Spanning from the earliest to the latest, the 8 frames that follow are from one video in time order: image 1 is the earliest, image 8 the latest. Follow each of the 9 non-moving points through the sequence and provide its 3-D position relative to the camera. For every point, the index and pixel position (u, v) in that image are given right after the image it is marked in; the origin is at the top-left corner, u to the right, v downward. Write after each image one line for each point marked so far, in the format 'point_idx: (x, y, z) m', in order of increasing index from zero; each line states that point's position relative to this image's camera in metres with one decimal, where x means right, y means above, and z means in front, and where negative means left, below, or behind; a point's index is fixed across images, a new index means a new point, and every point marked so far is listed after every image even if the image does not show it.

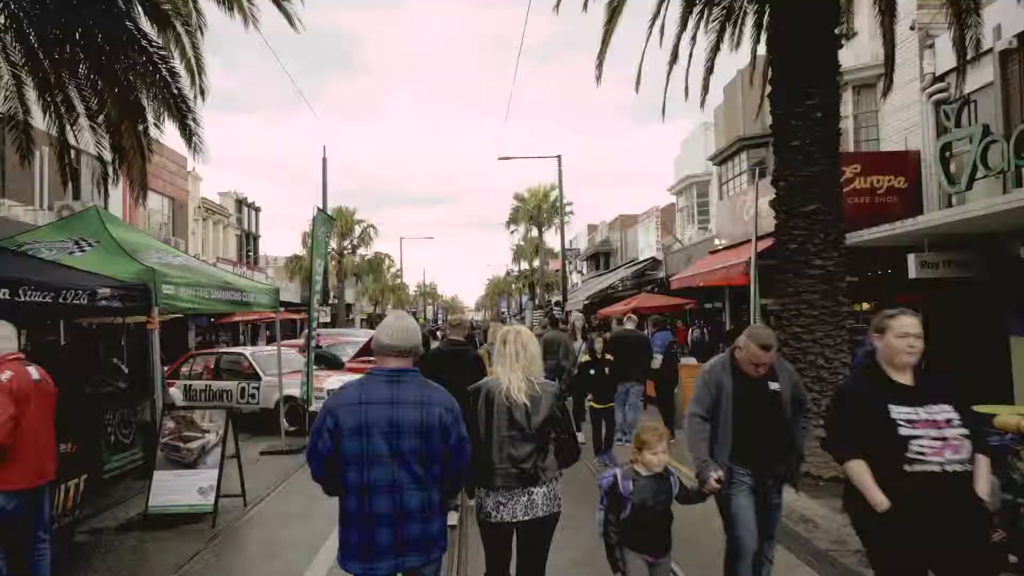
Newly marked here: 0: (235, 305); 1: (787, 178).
0: (-3.2, -0.2, +8.0) m
1: (+2.8, +1.1, +7.2) m
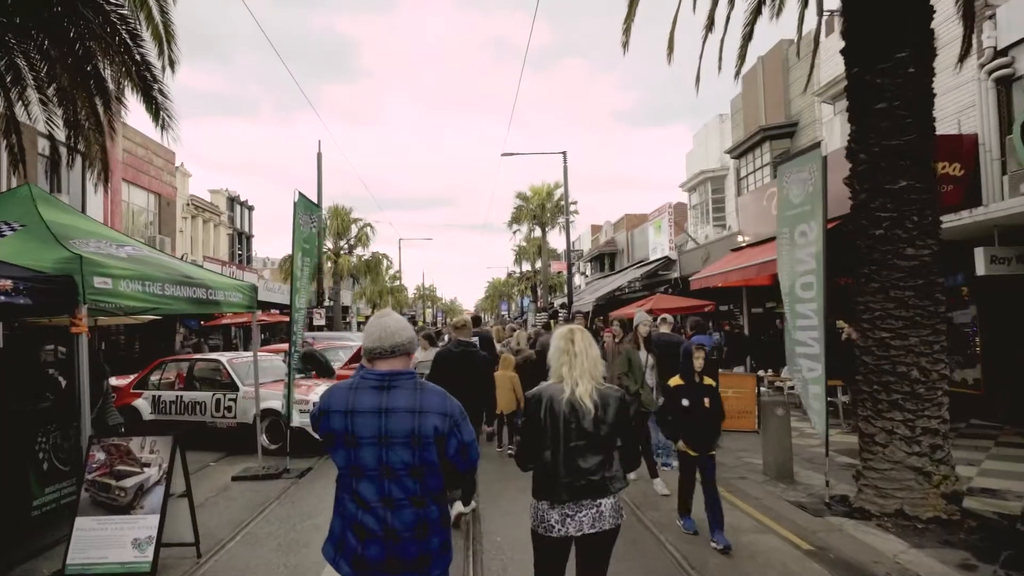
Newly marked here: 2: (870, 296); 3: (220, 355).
0: (-3.0, -0.2, +6.7) m
1: (+3.0, +1.2, +5.9) m
2: (+3.0, -0.1, +5.9) m
3: (-4.2, -1.0, +10.1) m
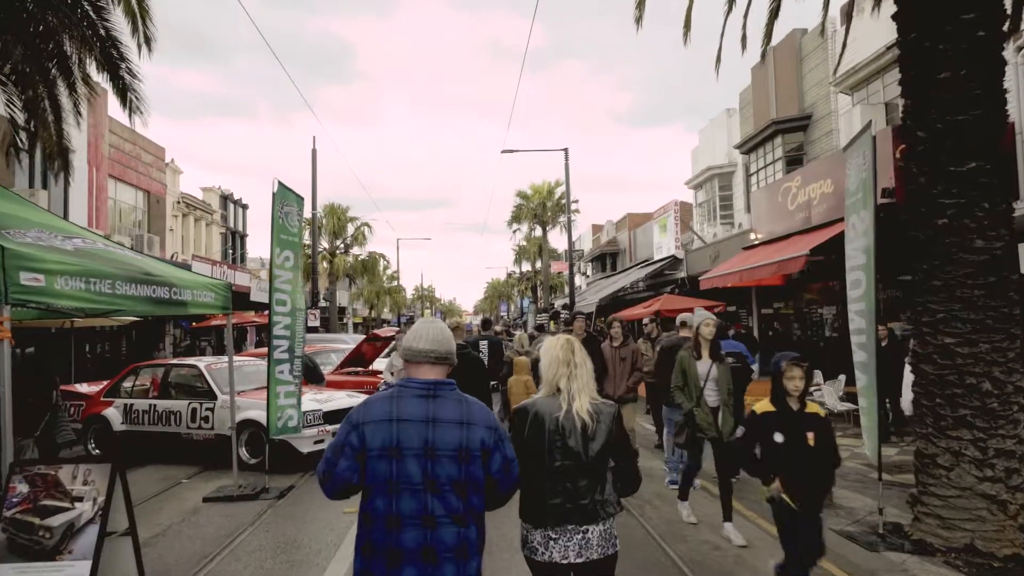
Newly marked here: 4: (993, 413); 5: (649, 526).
0: (-2.9, -0.1, +5.9) m
1: (+3.1, +1.2, +5.1) m
2: (+3.1, -0.1, +5.1) m
3: (-4.2, -0.9, +9.3) m
4: (+3.3, -0.9, +4.8) m
5: (+1.1, -1.9, +5.8) m
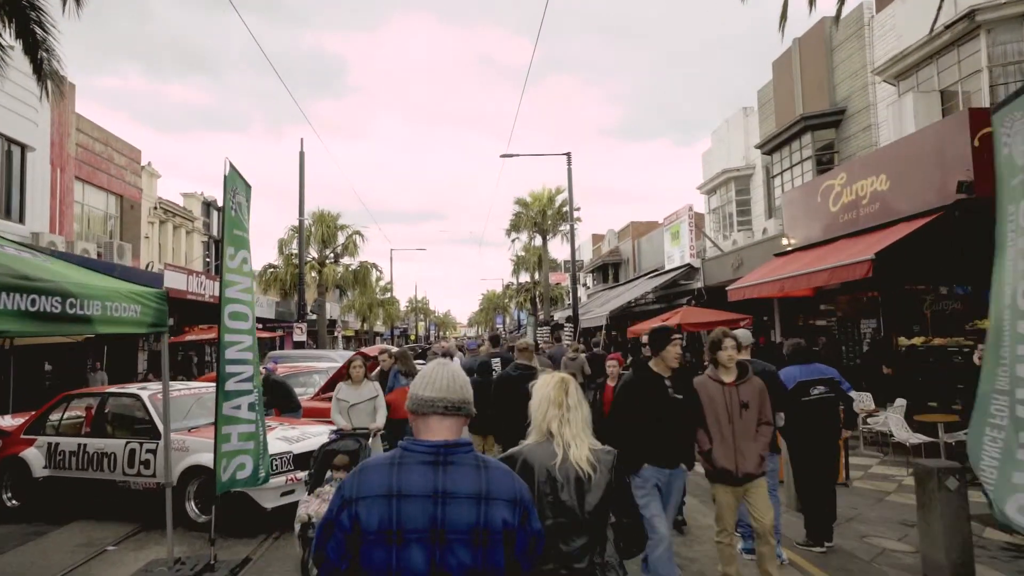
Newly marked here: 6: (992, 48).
0: (-2.7, -0.2, +4.2) m
1: (+3.3, +1.1, +3.5) m
2: (+3.3, -0.1, +3.5) m
3: (-4.0, -1.1, +7.5) m
4: (+3.5, -0.9, +3.2) m
5: (+1.3, -2.0, +4.1) m
6: (+7.6, +3.8, +11.1) m
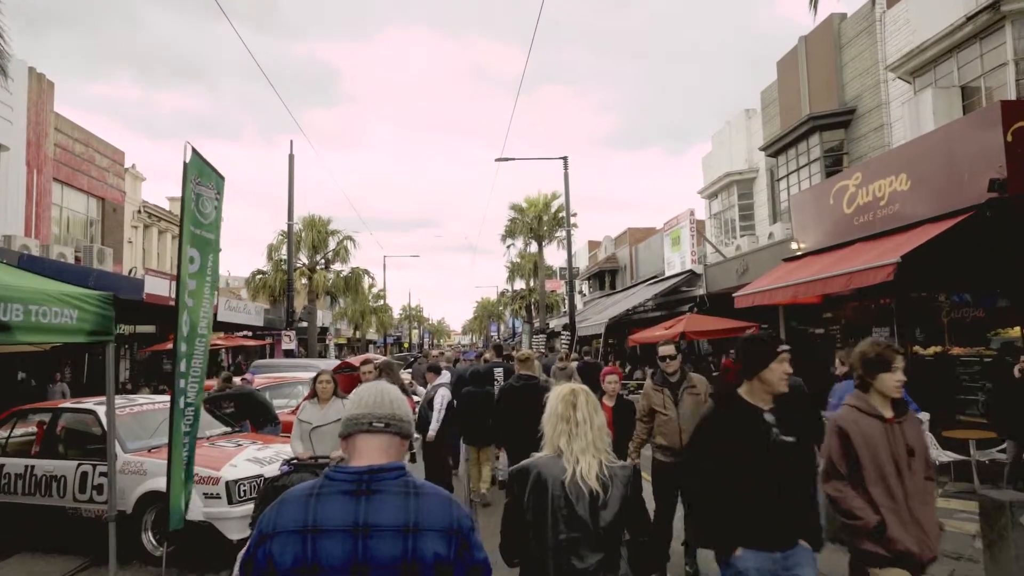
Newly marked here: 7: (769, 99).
0: (-2.7, -0.2, +3.4) m
1: (+3.3, +1.1, +2.8) m
2: (+3.3, -0.1, +2.8) m
3: (-4.0, -1.1, +6.8) m
4: (+3.5, -0.9, +2.5) m
5: (+1.3, -2.0, +3.3) m
6: (+7.6, +3.7, +10.5) m
7: (+7.0, +5.2, +19.1) m
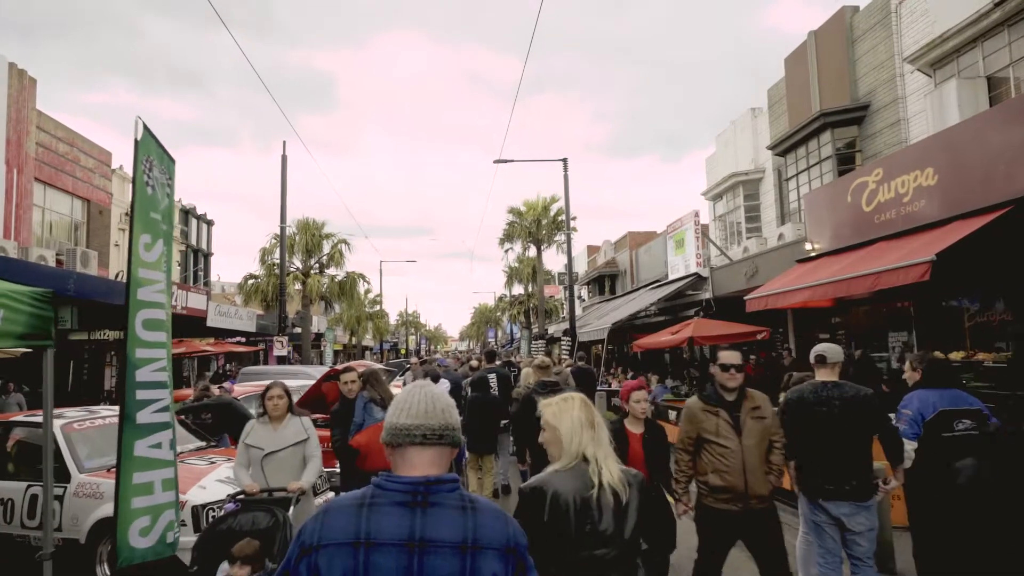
0: (-2.7, -0.2, +2.7) m
1: (+3.3, +1.2, +2.2) m
2: (+3.3, -0.1, +2.1) m
3: (-4.0, -1.1, +6.1) m
4: (+3.6, -0.9, +1.8) m
5: (+1.4, -2.0, +2.6) m
6: (+7.6, +3.7, +9.9) m
7: (+7.0, +5.1, +18.5) m
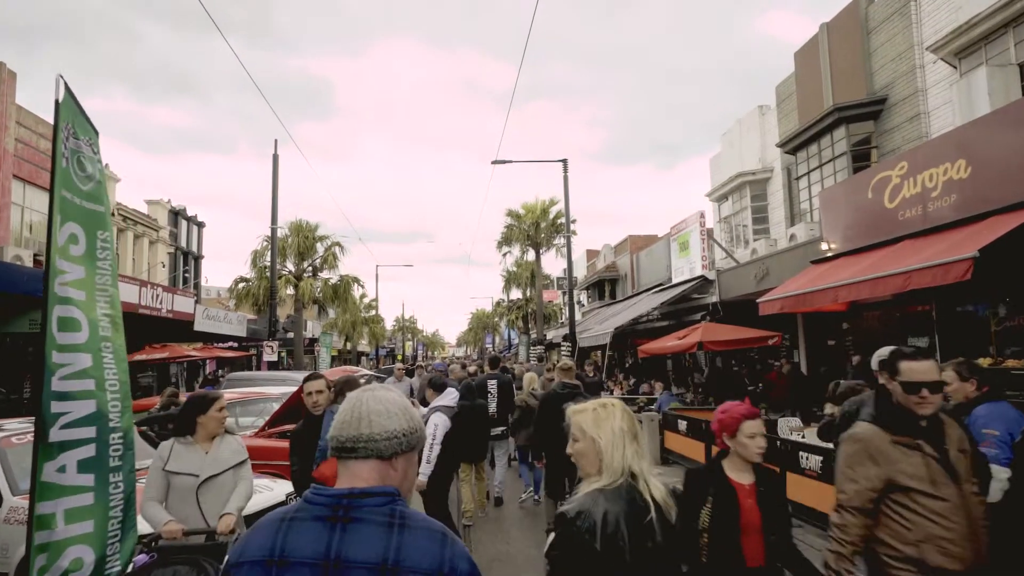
0: (-2.7, -0.1, +2.0) m
1: (+3.3, +1.2, +1.5) m
2: (+3.3, 0.0, +1.4) m
3: (-4.0, -1.1, +5.3) m
4: (+3.6, -0.8, +1.1) m
5: (+1.4, -1.9, +1.9) m
6: (+7.6, +3.7, +9.2) m
7: (+6.9, +5.0, +17.9) m
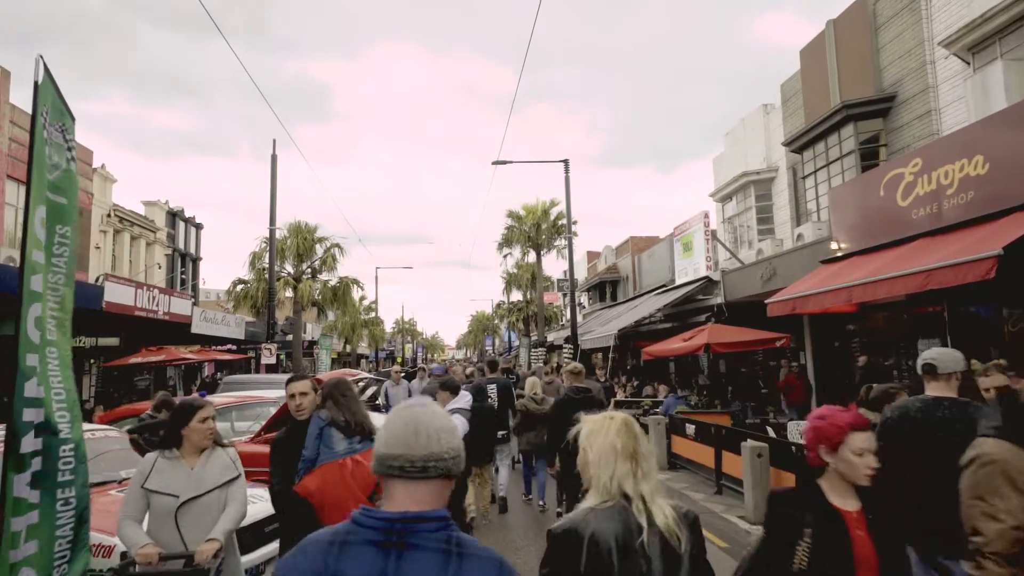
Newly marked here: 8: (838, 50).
0: (-2.6, -0.1, +1.7) m
1: (+3.4, +1.3, +1.2) m
2: (+3.4, 0.0, +1.1) m
3: (-3.9, -1.1, +5.0) m
4: (+3.7, -0.8, +0.8) m
5: (+1.4, -1.9, +1.6) m
6: (+7.6, +3.7, +9.0) m
7: (+7.0, +4.9, +17.6) m
8: (+7.0, +5.1, +15.1) m
